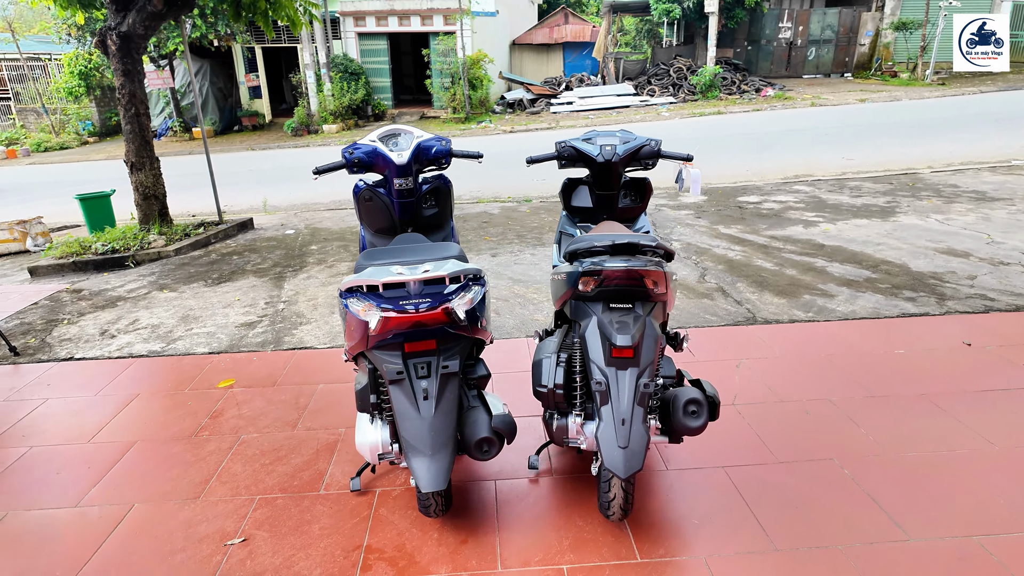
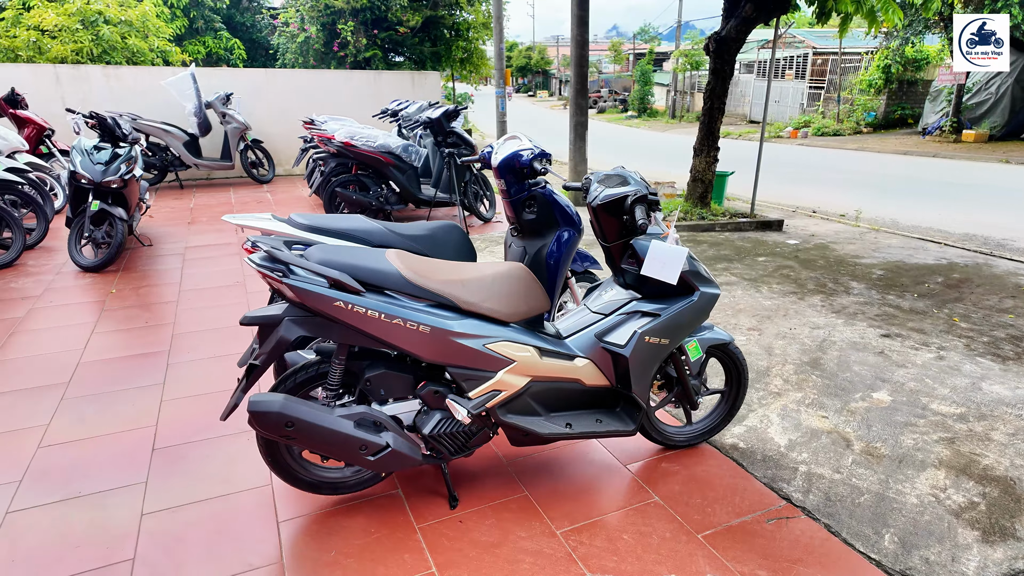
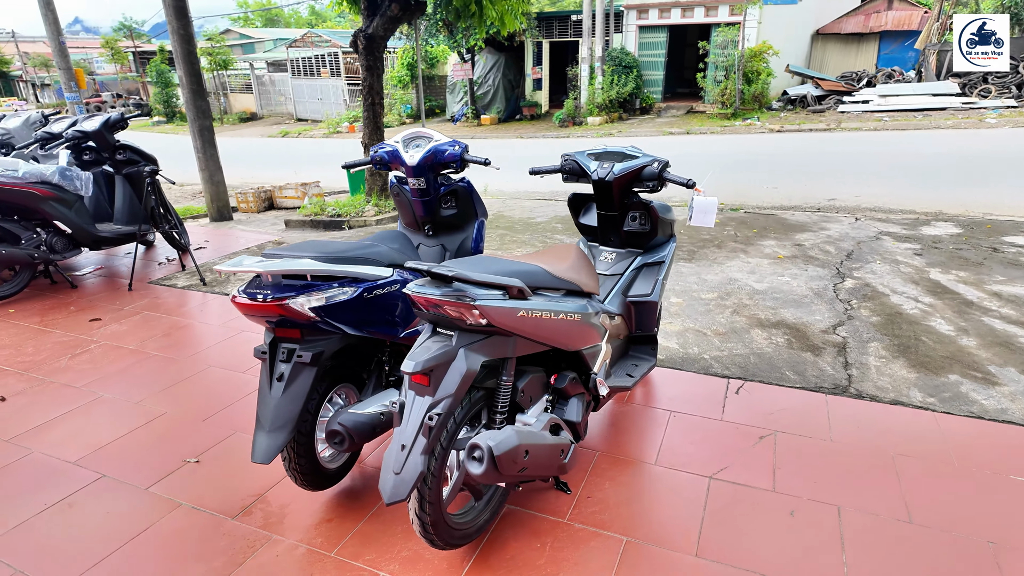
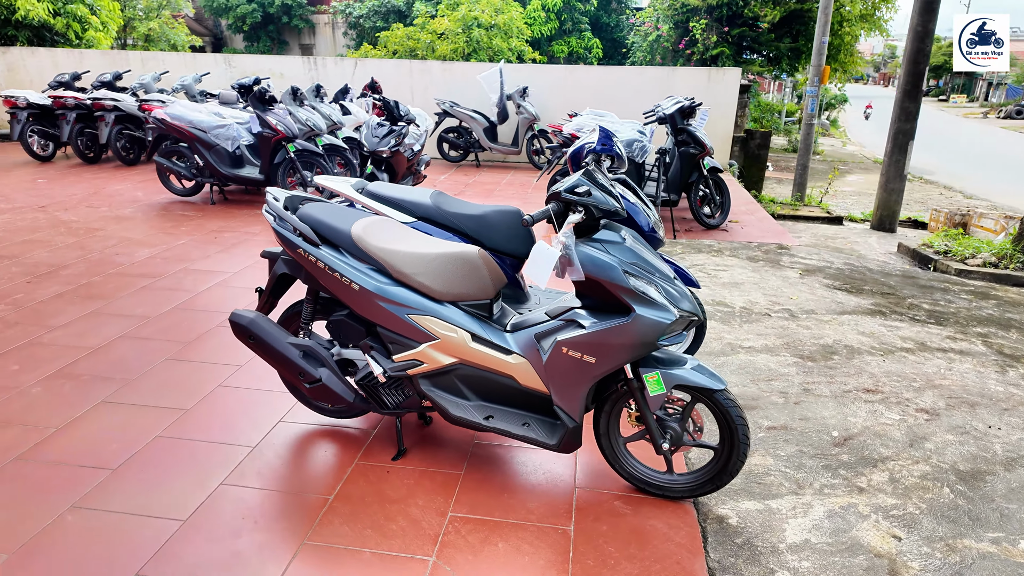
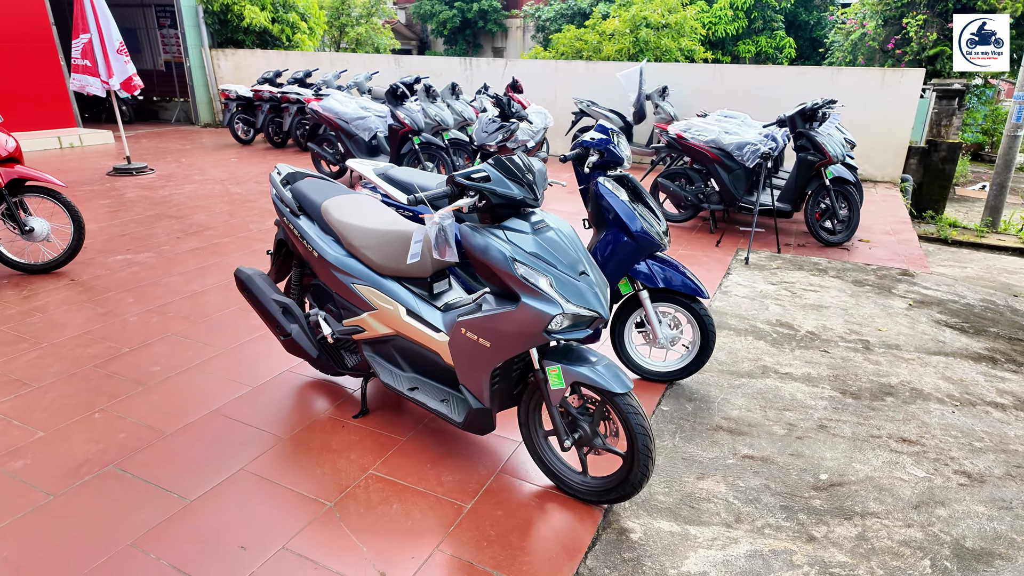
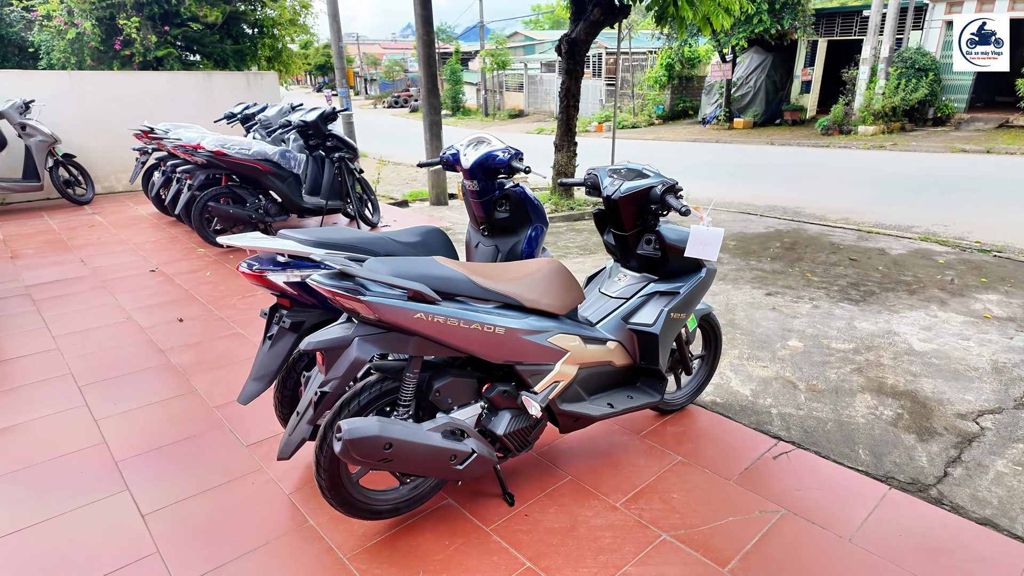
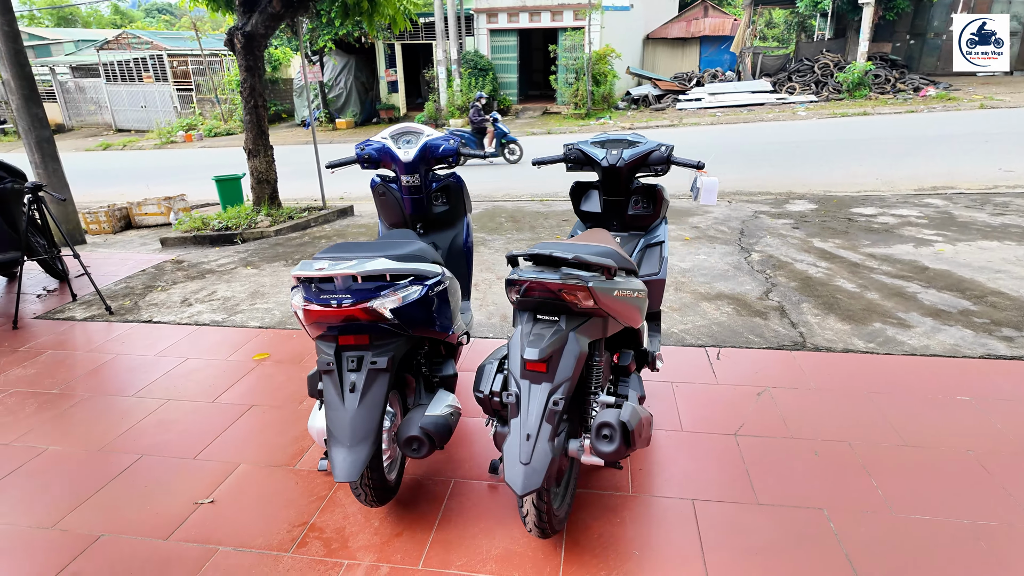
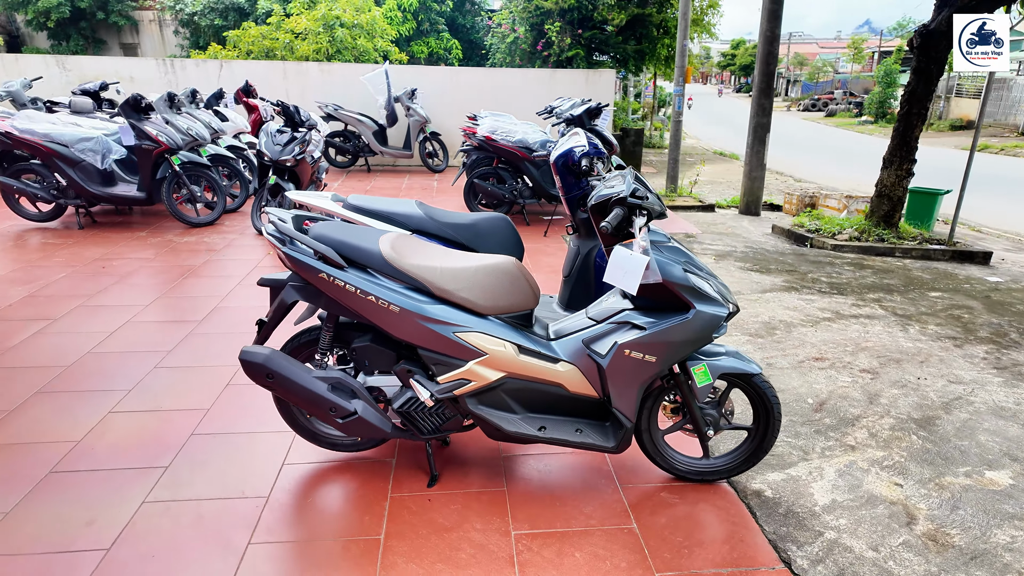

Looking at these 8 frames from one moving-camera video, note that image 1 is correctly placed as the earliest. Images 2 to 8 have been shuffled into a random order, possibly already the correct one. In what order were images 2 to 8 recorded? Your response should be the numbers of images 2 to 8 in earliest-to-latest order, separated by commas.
7, 3, 6, 2, 8, 4, 5
